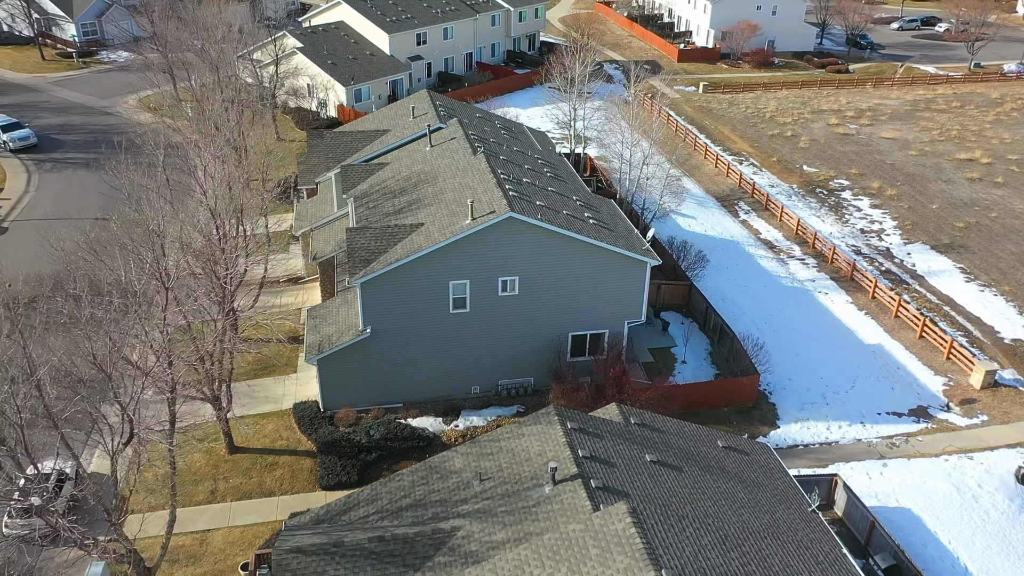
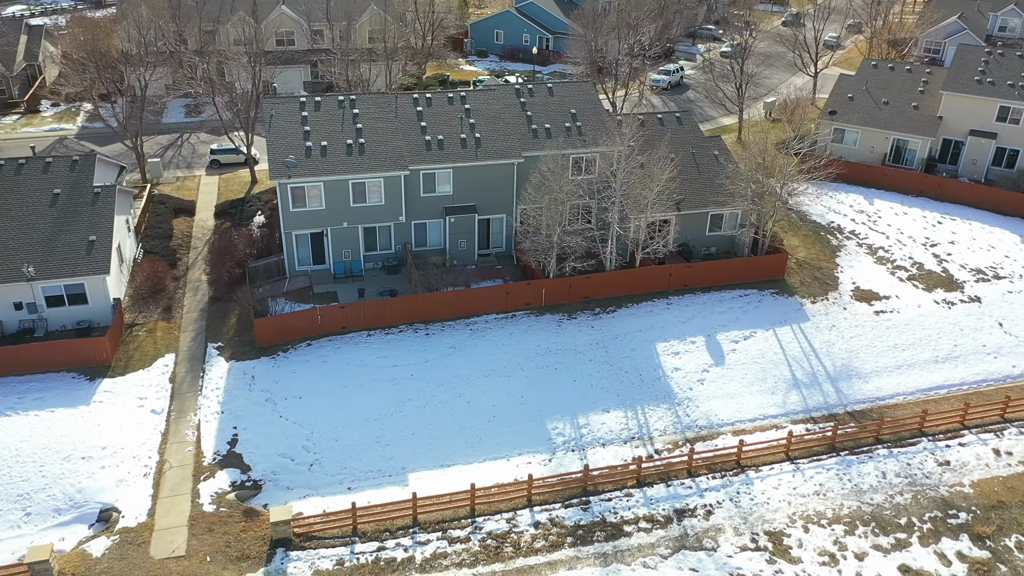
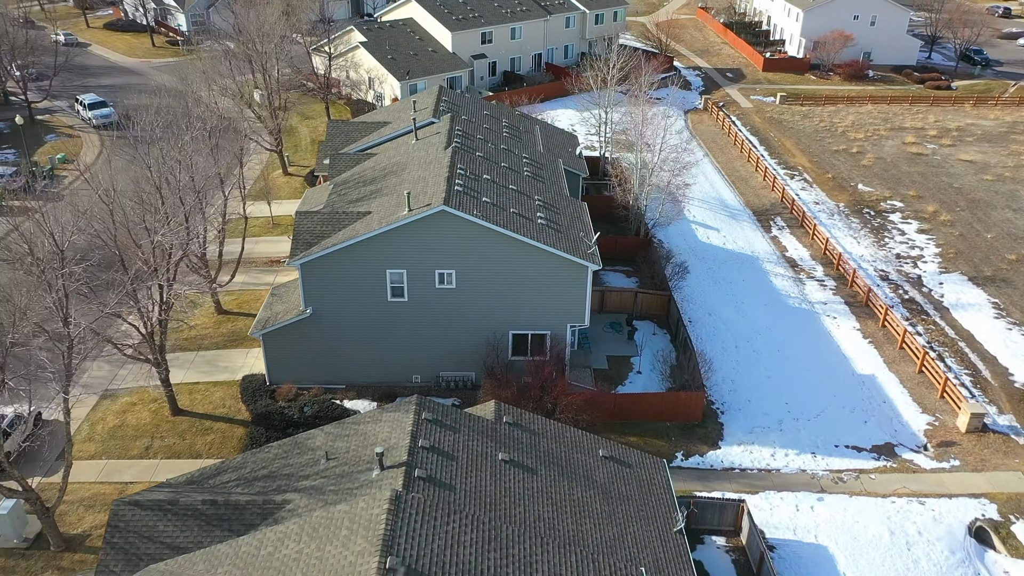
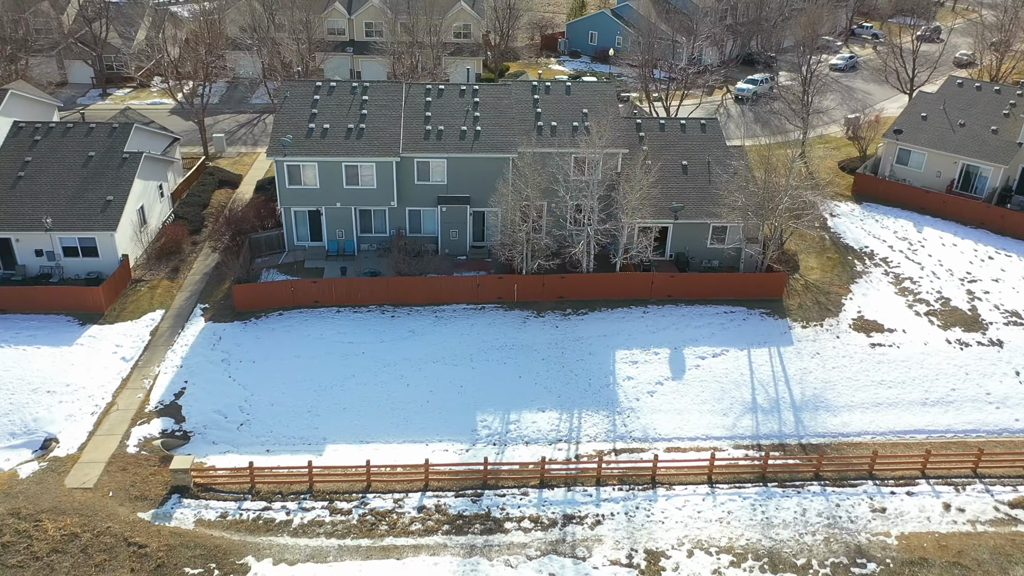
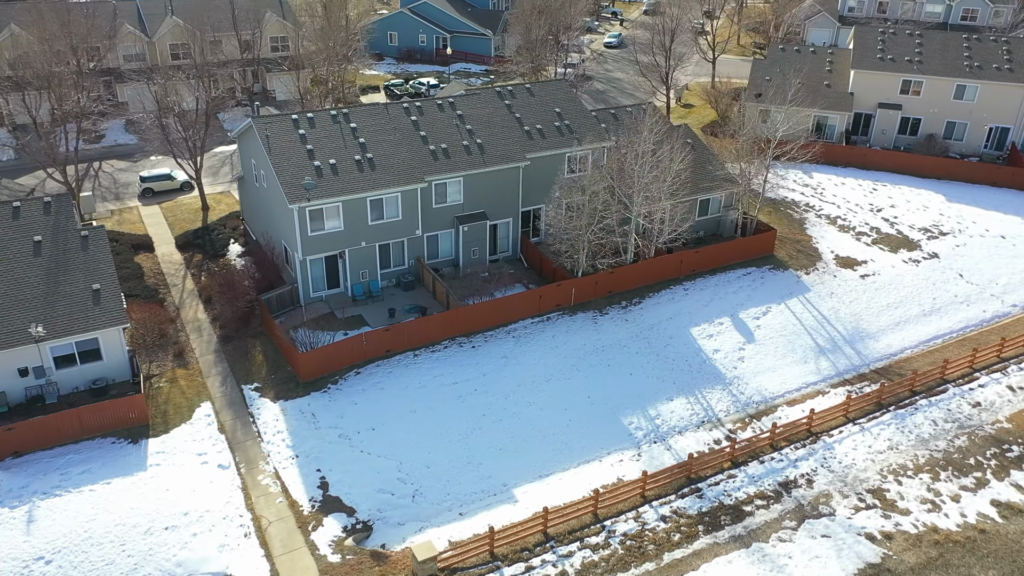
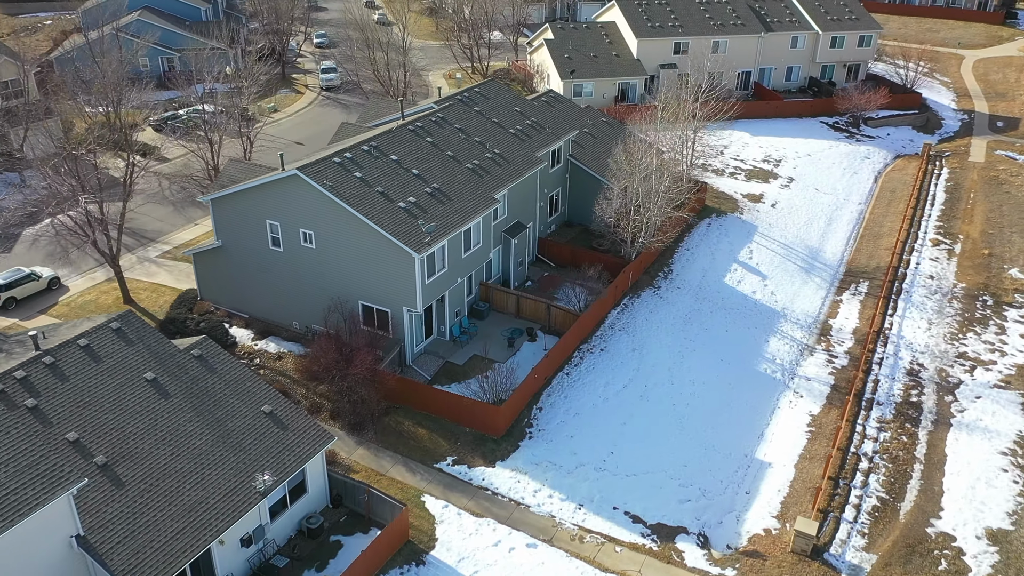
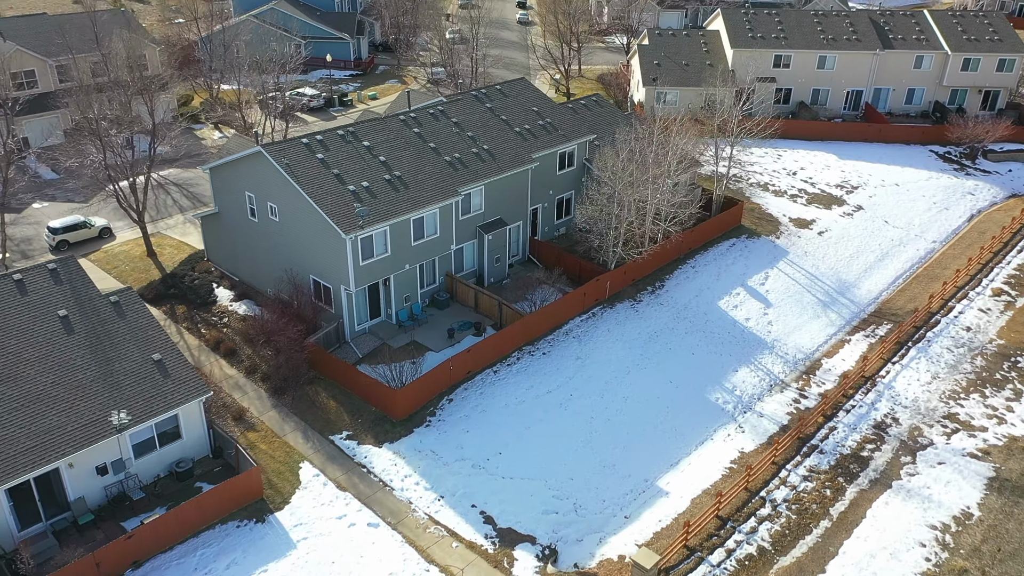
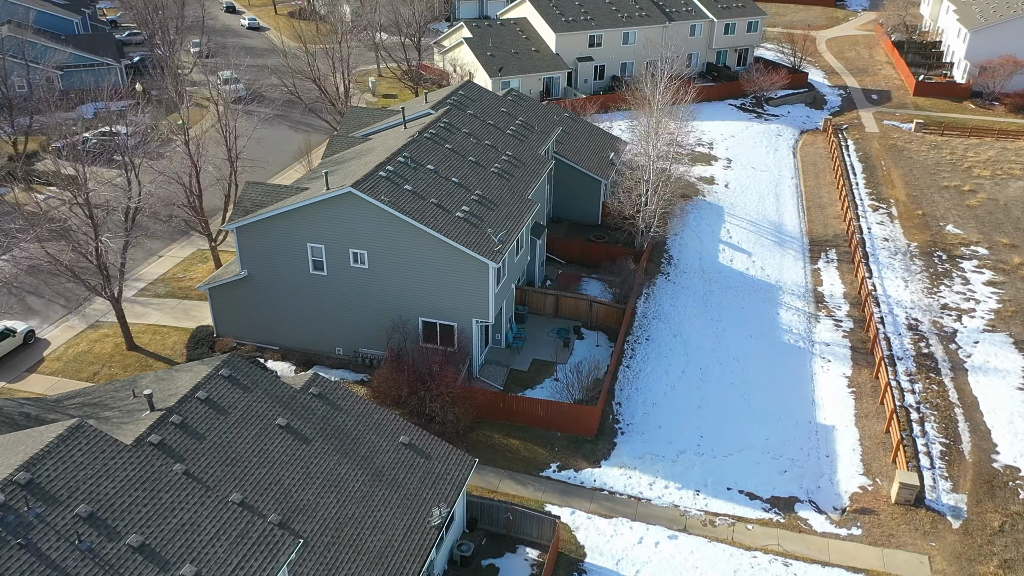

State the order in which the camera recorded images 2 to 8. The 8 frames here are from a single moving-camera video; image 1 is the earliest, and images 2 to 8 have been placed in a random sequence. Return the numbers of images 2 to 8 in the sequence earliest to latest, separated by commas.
3, 8, 6, 7, 5, 2, 4
